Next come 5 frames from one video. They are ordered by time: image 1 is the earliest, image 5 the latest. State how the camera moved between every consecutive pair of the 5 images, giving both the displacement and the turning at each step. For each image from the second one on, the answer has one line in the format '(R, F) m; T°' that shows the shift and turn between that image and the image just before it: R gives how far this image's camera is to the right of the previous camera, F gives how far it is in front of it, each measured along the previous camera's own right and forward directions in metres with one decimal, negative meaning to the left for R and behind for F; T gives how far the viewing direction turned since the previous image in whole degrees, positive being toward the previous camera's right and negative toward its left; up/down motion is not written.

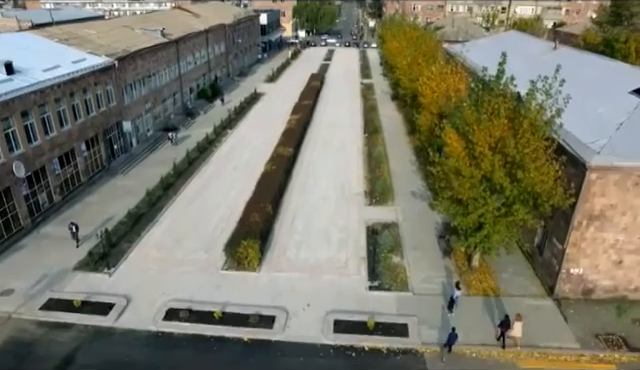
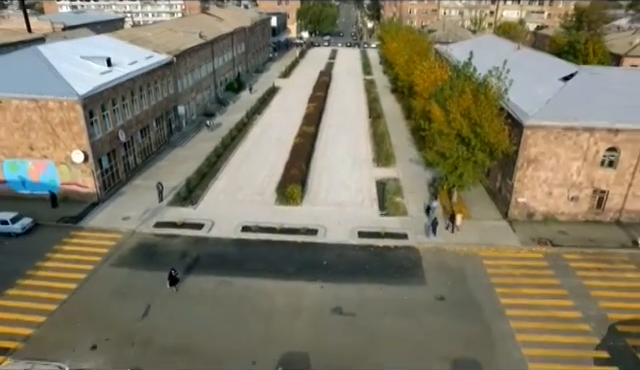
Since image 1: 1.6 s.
(-1.5, -8.6) m; 0°
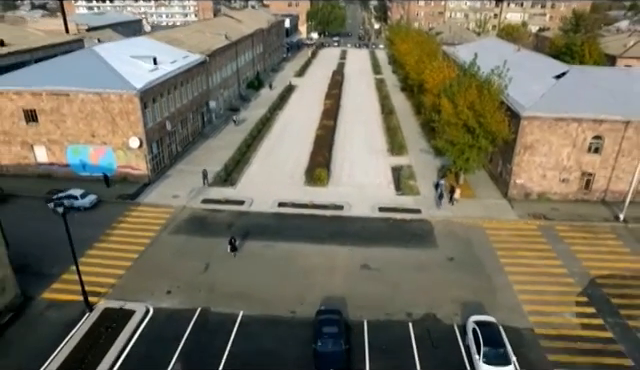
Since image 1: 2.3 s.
(-1.2, -4.3) m; 0°
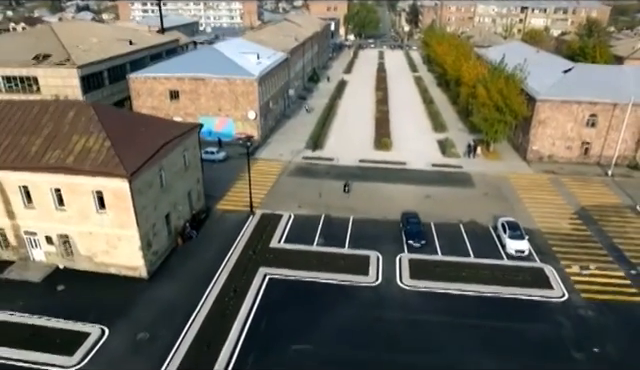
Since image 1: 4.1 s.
(-3.6, -11.9) m; -2°
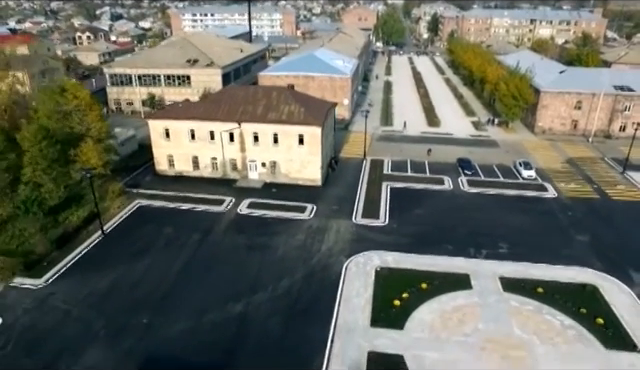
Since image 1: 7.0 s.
(-7.6, -20.5) m; -1°
